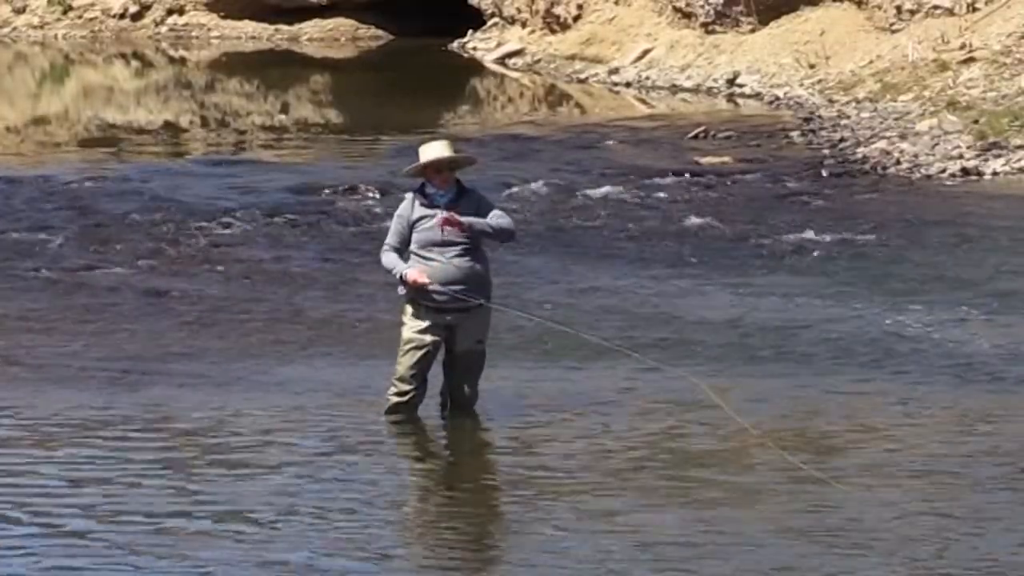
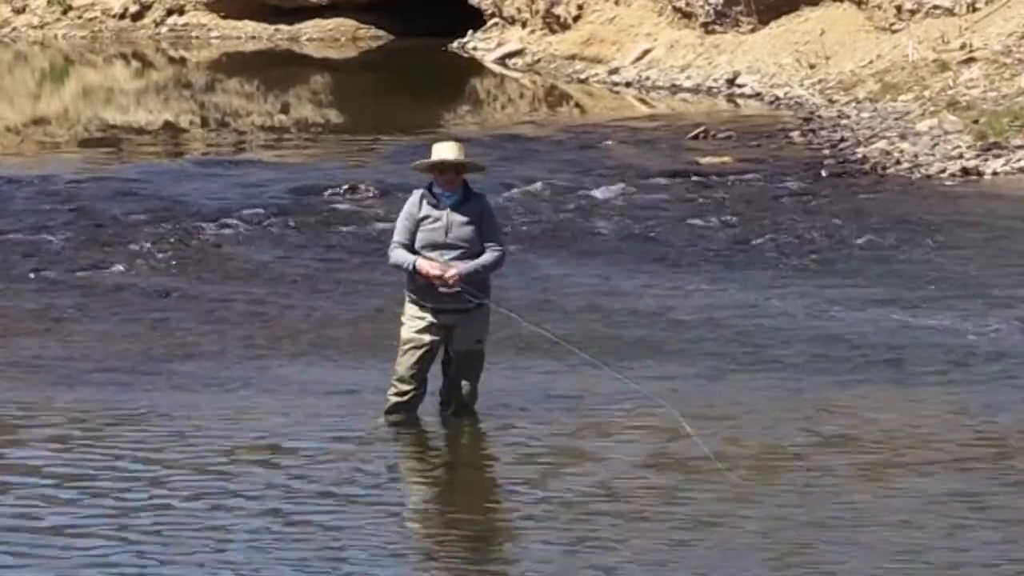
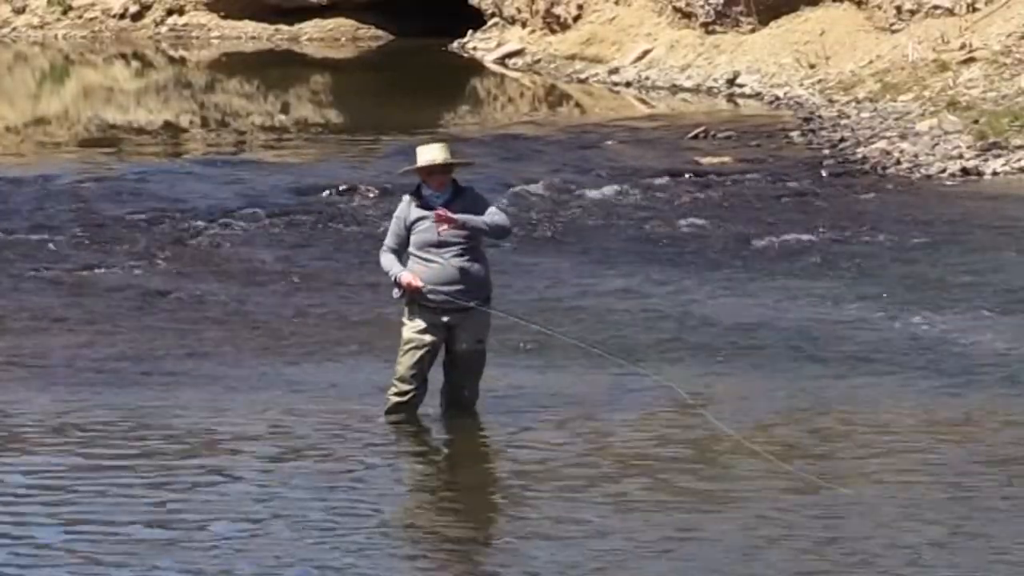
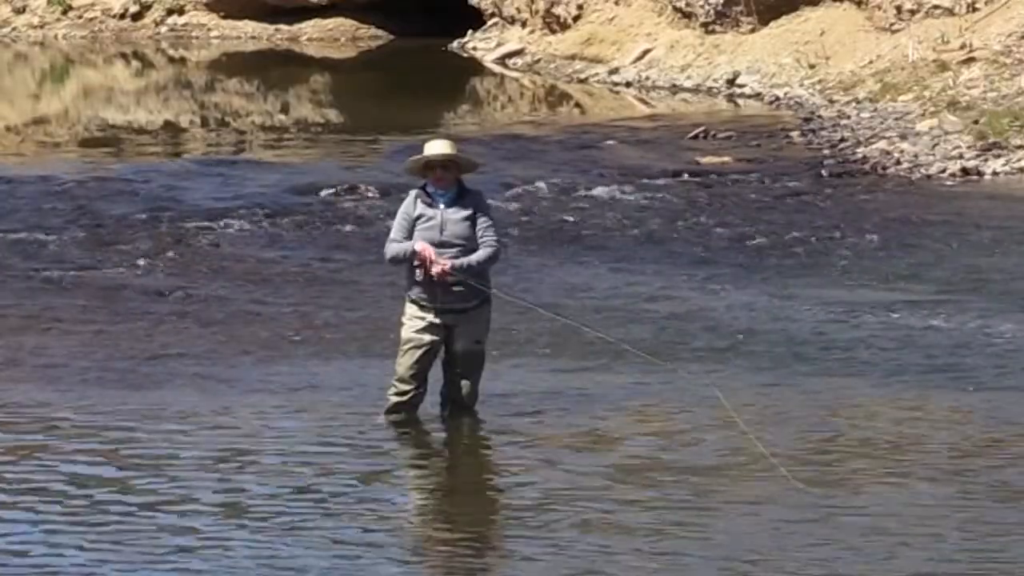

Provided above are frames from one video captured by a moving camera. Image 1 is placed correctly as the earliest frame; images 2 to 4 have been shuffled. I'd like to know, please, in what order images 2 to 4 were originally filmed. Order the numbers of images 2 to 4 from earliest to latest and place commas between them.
3, 2, 4
